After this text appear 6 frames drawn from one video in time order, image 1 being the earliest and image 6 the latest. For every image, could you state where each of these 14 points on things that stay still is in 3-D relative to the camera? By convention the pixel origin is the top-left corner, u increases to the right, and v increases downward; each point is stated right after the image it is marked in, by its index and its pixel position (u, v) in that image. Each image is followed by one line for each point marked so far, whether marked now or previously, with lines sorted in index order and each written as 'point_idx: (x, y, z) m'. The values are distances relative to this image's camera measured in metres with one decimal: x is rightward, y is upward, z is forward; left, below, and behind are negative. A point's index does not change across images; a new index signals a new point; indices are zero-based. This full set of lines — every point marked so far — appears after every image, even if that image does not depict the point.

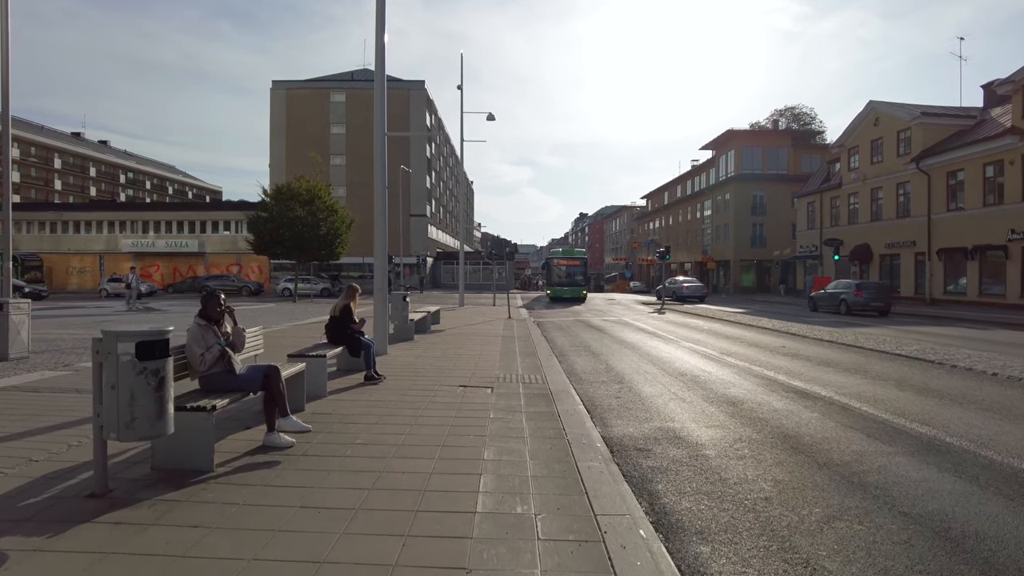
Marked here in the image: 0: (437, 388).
0: (-1.2, -1.5, +8.8) m
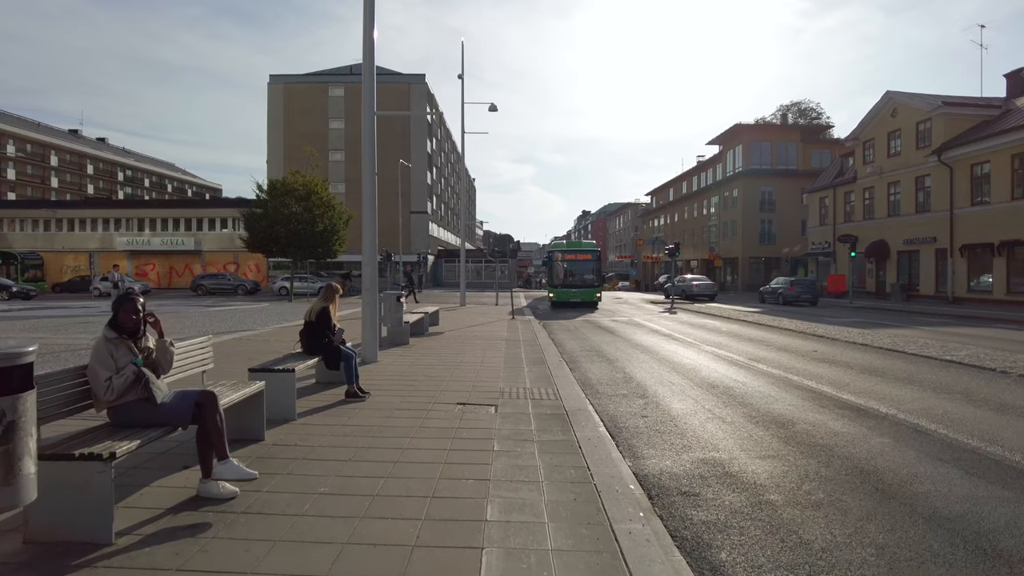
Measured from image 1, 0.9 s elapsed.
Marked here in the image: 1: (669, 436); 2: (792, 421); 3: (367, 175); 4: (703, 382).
0: (-1.1, -1.5, +7.5) m
1: (+1.9, -1.8, +6.9) m
2: (+3.7, -1.7, +7.6) m
3: (-2.8, +2.1, +11.2) m
4: (+3.4, -1.7, +10.3) m
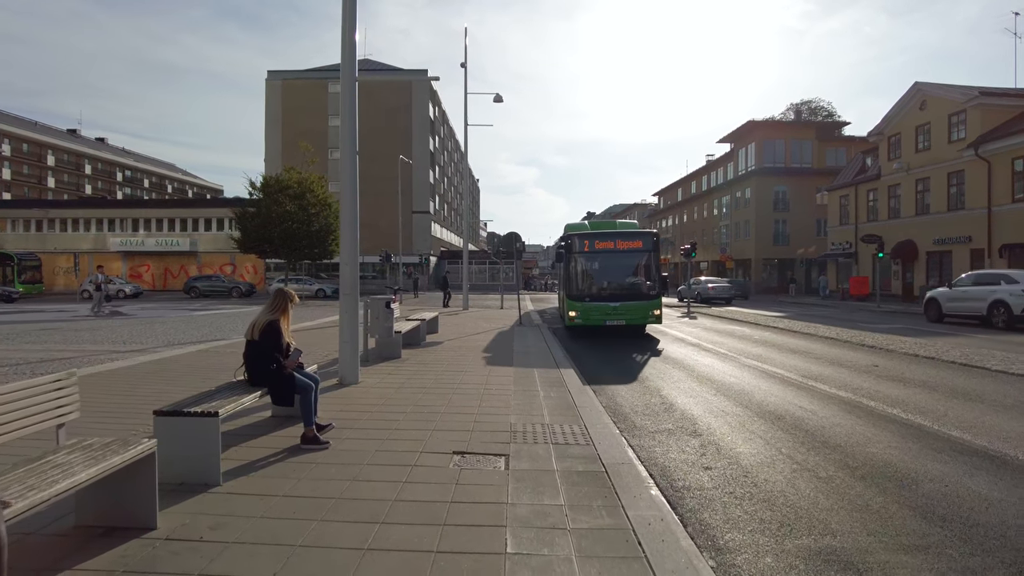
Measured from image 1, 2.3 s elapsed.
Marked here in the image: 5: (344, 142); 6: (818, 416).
0: (-0.9, -1.6, +5.4) m
1: (+2.0, -1.8, +4.9) m
2: (+3.8, -1.8, +5.6) m
3: (-2.6, +2.1, +9.2) m
4: (+3.5, -1.8, +8.2) m
5: (-2.7, +2.3, +9.2) m
6: (+4.3, -1.8, +8.0) m
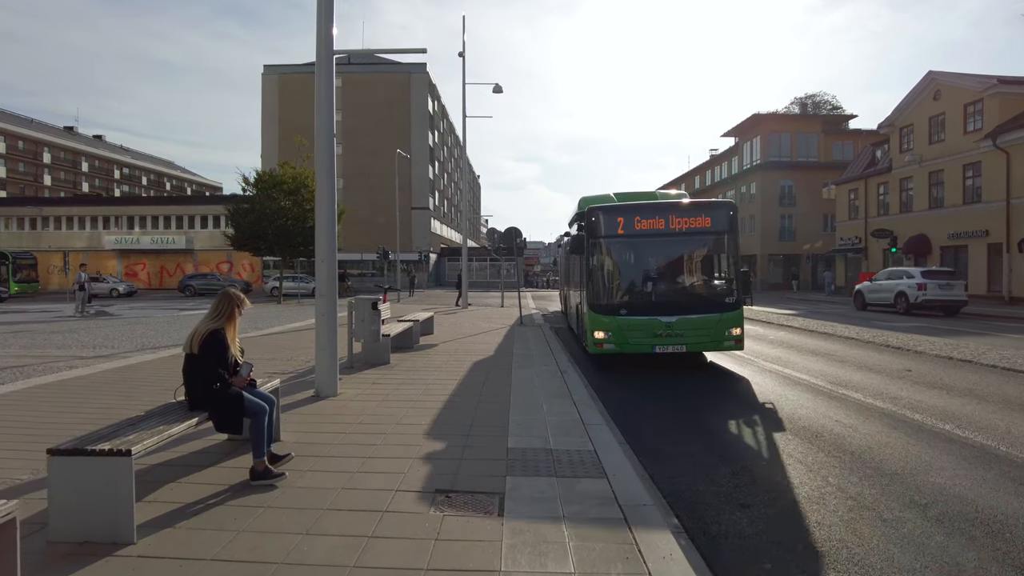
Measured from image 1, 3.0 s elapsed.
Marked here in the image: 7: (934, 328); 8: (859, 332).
0: (-0.9, -1.6, +4.4) m
1: (+2.0, -1.8, +3.8) m
2: (+3.8, -1.8, +4.5) m
3: (-2.7, +2.1, +8.1) m
4: (+3.5, -1.7, +7.2) m
5: (-2.7, +2.3, +8.1) m
6: (+4.2, -1.8, +7.0) m
7: (+13.9, -1.3, +19.0) m
8: (+10.4, -1.3, +17.3) m
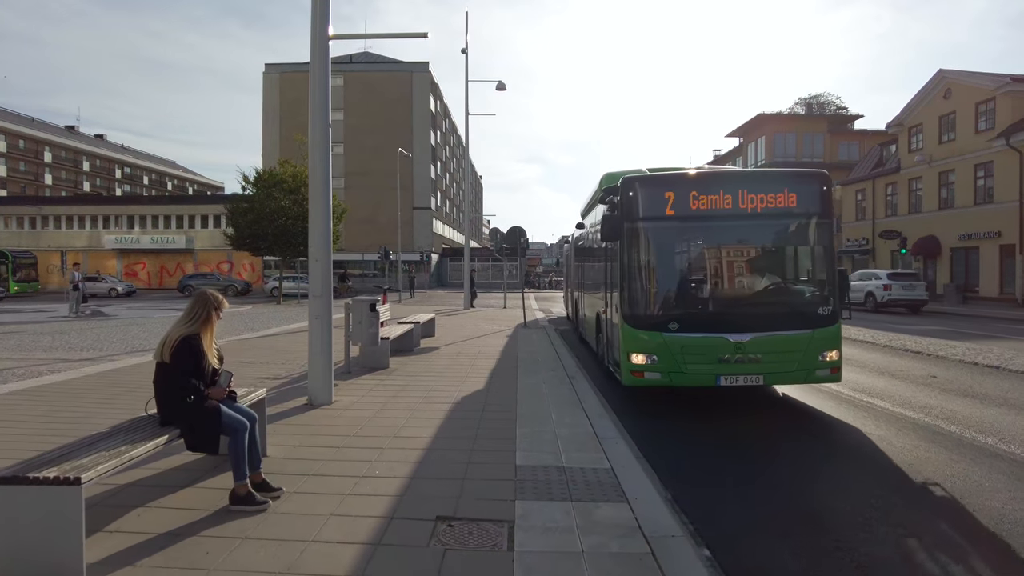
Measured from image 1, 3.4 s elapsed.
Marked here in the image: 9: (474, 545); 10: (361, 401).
0: (-0.9, -1.6, +3.9) m
1: (+2.1, -1.9, +3.3) m
2: (+3.9, -1.8, +4.0) m
3: (-2.6, +2.1, +7.6) m
4: (+3.6, -1.8, +6.6) m
5: (-2.6, +2.3, +7.6) m
6: (+4.3, -1.8, +6.5) m
7: (+14.0, -1.4, +18.4) m
8: (+10.5, -1.4, +16.8) m
9: (-0.3, -1.6, +3.7) m
10: (-2.1, -1.5, +7.9) m
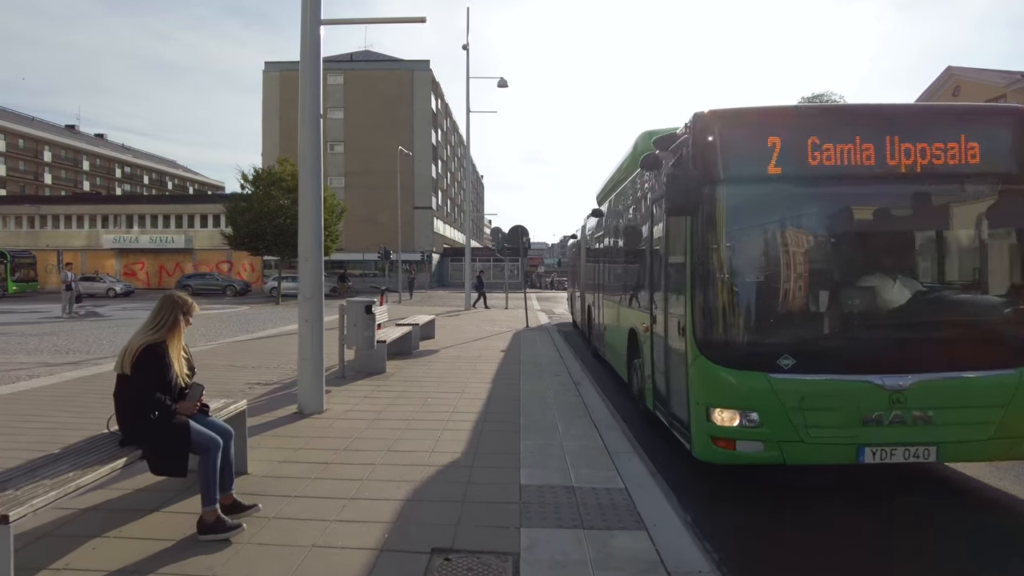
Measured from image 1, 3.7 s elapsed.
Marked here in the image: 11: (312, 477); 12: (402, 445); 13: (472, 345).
0: (-0.8, -1.6, +3.4) m
1: (+2.1, -1.9, +2.8) m
2: (+3.9, -1.8, +3.5) m
3: (-2.5, +2.1, +7.2) m
4: (+3.6, -1.8, +6.1) m
5: (-2.5, +2.3, +7.1) m
6: (+4.3, -1.8, +6.0) m
7: (+14.1, -1.4, +17.9) m
8: (+10.6, -1.4, +16.3) m
9: (-0.2, -1.6, +3.2) m
10: (-2.0, -1.5, +7.5) m
11: (-1.7, -1.6, +5.0) m
12: (-1.1, -1.6, +5.9) m
13: (-0.9, -1.3, +13.8) m
